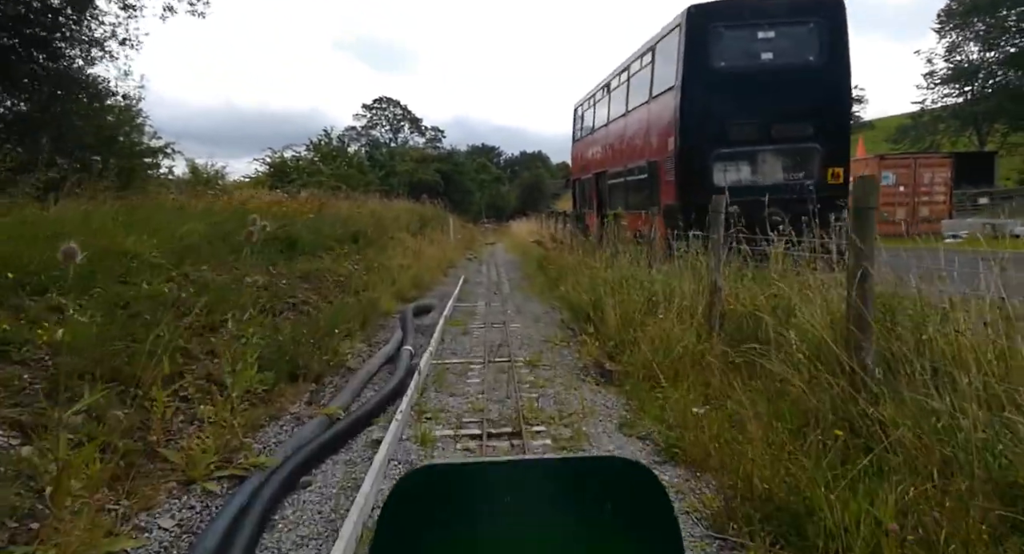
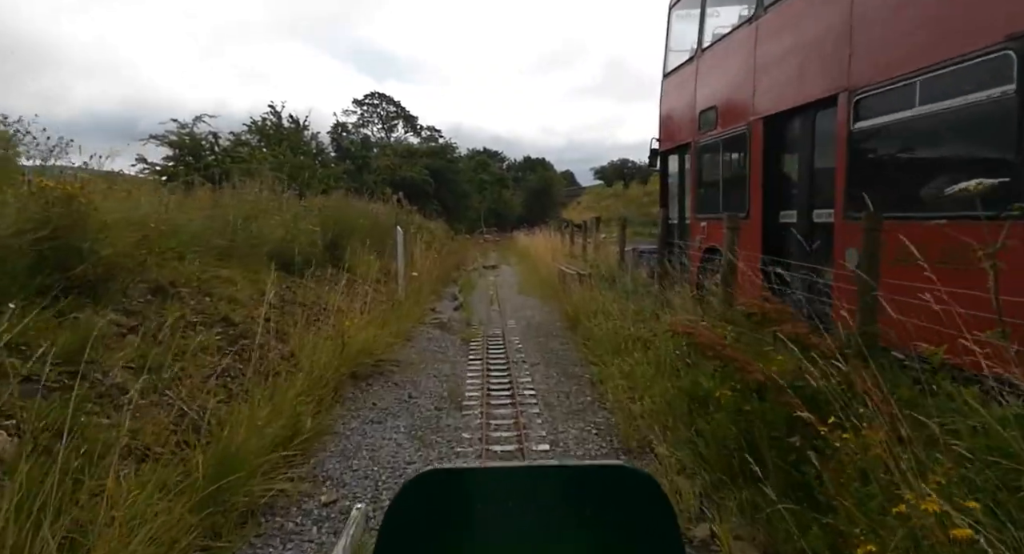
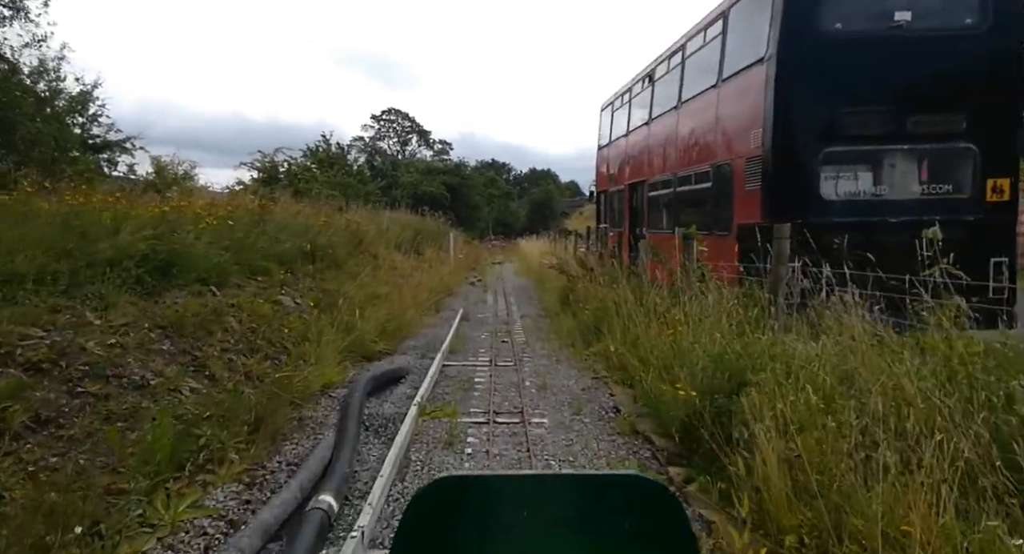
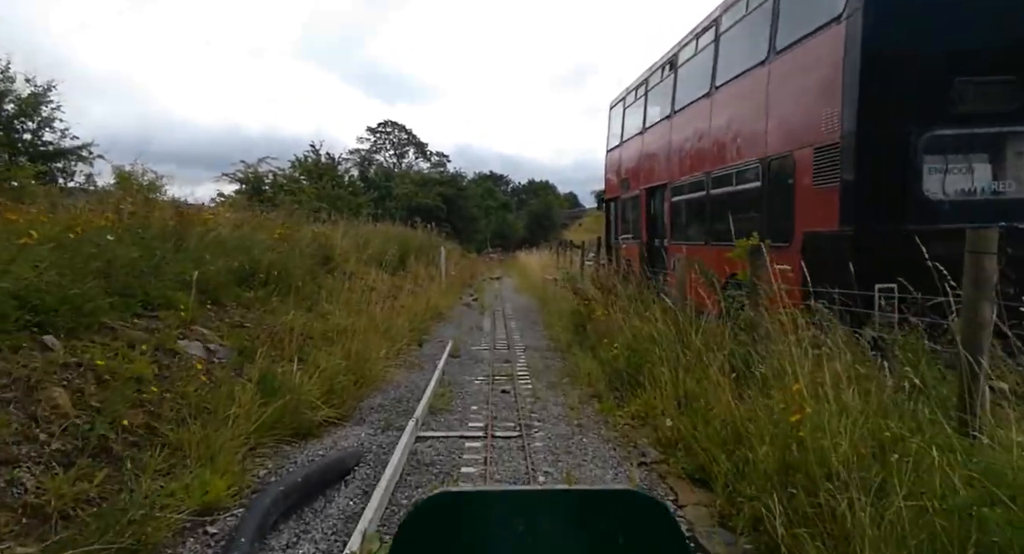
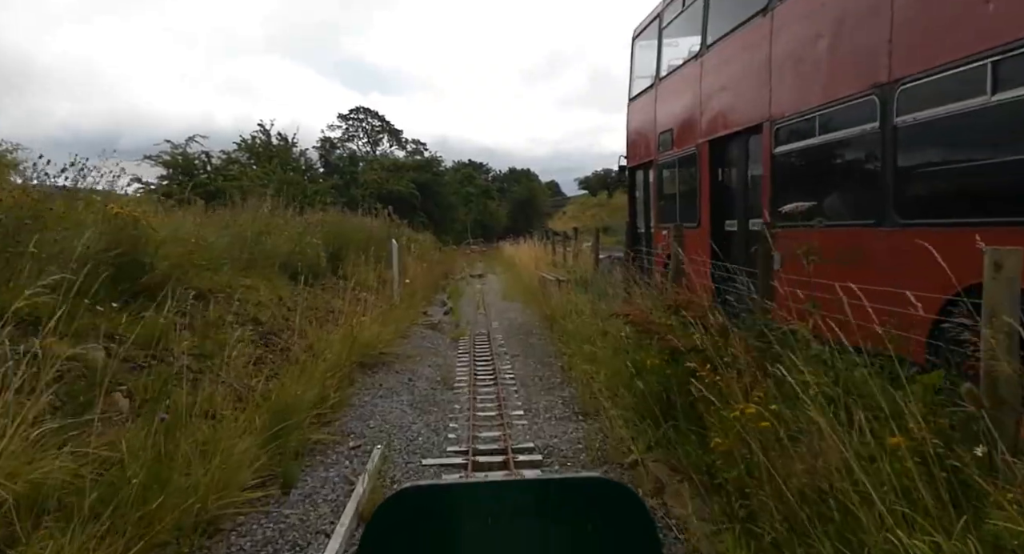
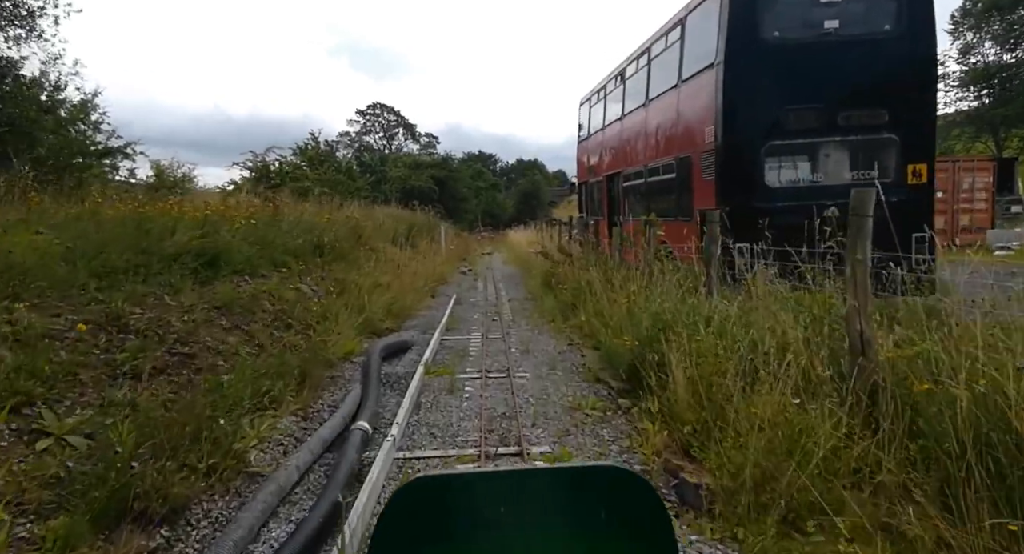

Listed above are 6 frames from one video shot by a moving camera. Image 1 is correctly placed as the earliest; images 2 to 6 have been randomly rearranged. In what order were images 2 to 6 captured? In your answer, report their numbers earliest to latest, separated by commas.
6, 3, 4, 5, 2
